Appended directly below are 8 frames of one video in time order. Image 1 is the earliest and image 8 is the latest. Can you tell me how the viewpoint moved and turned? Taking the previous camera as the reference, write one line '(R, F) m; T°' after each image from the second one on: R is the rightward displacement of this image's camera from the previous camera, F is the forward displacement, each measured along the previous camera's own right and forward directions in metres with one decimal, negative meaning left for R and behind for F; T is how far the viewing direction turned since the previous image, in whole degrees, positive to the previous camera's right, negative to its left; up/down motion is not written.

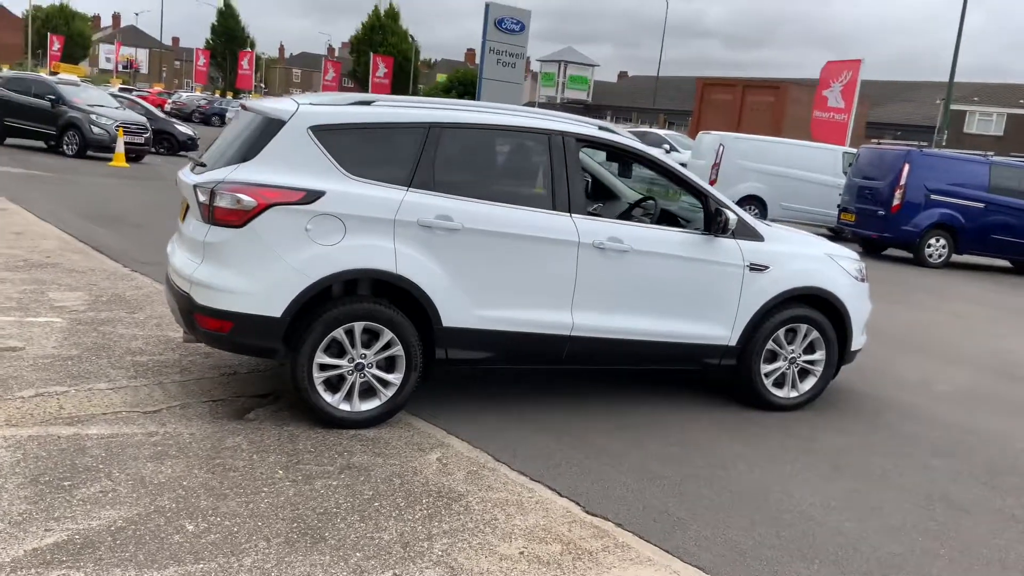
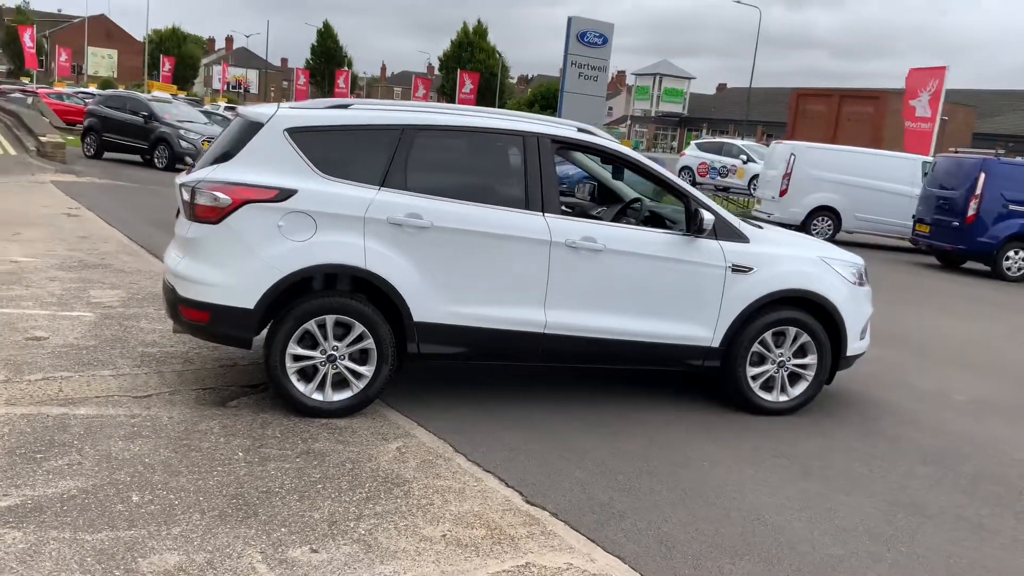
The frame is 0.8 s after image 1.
(+0.7, -0.1) m; -6°
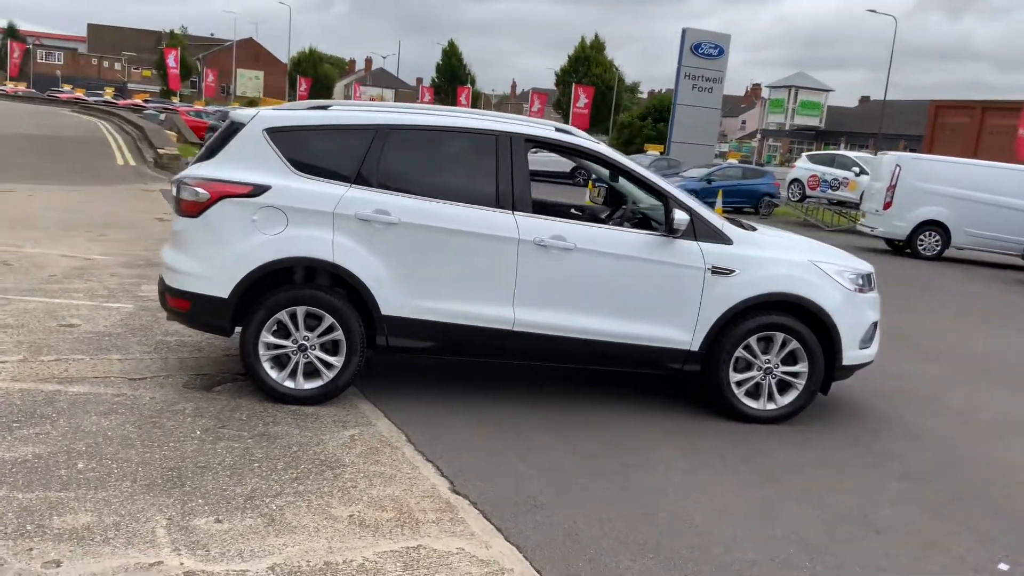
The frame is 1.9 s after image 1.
(+1.0, 0.0) m; -9°
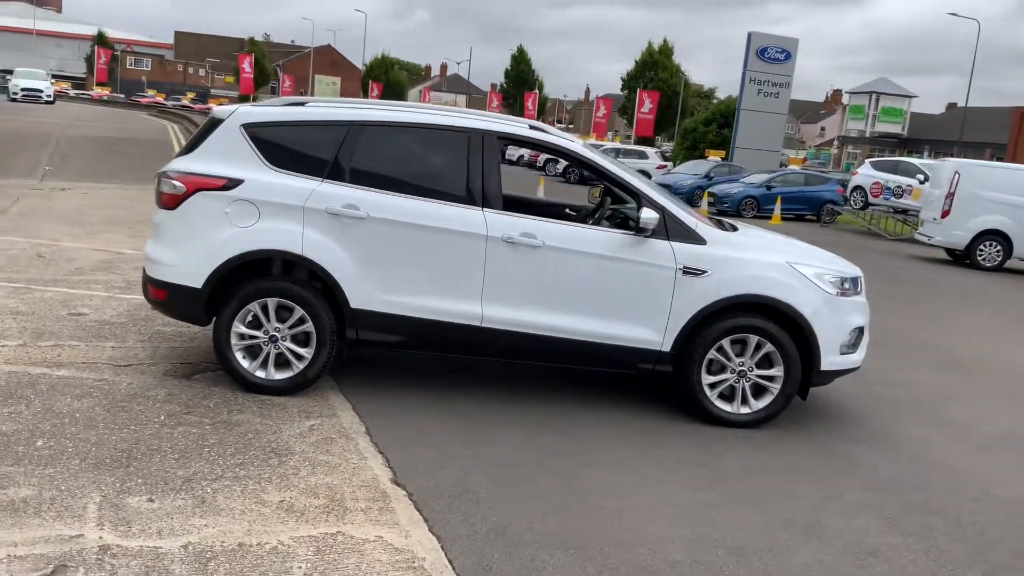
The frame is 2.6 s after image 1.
(+0.6, 0.0) m; -5°
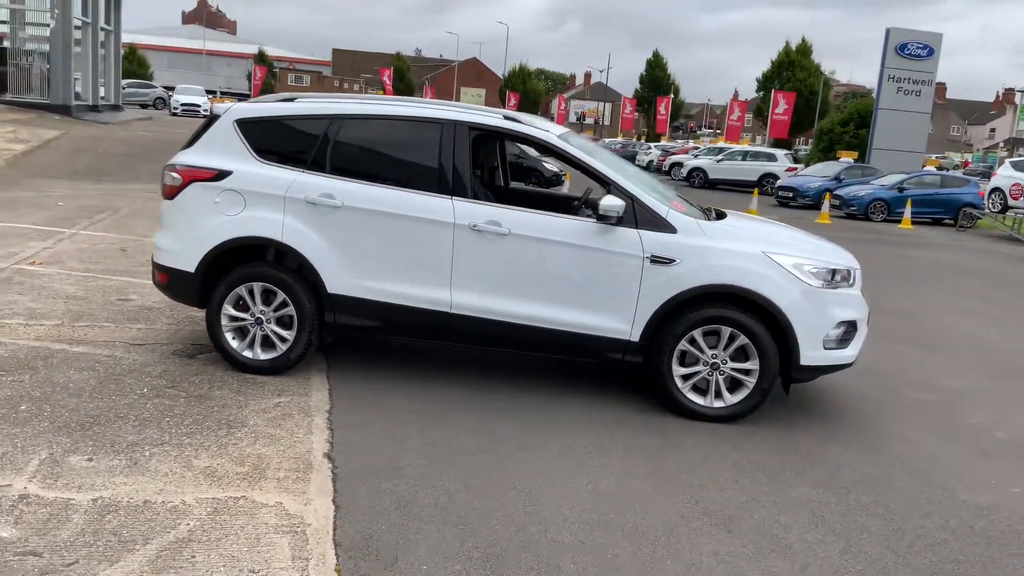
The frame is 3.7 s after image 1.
(+1.1, 0.0) m; -10°
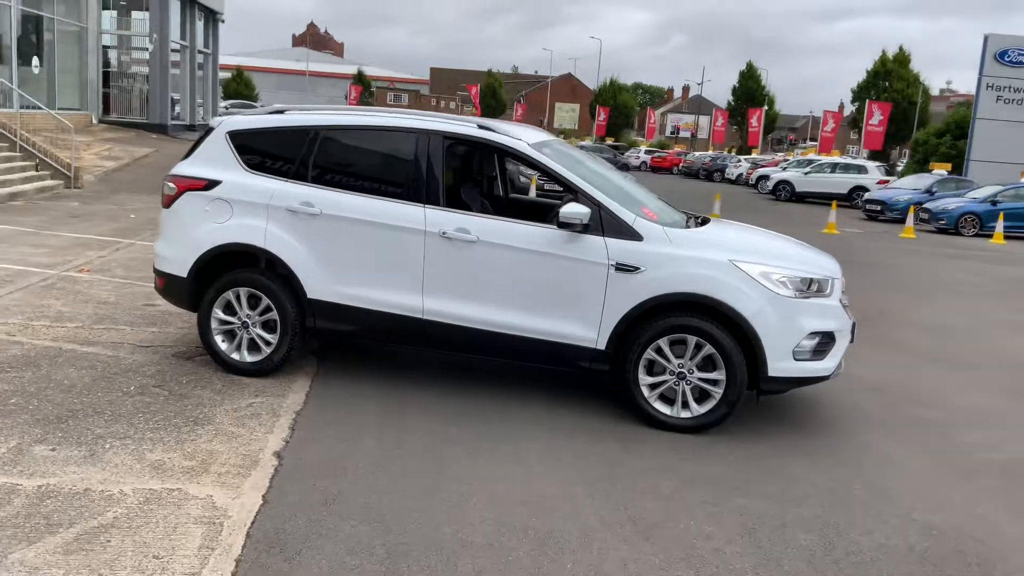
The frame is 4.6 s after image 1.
(+0.8, 0.0) m; -6°
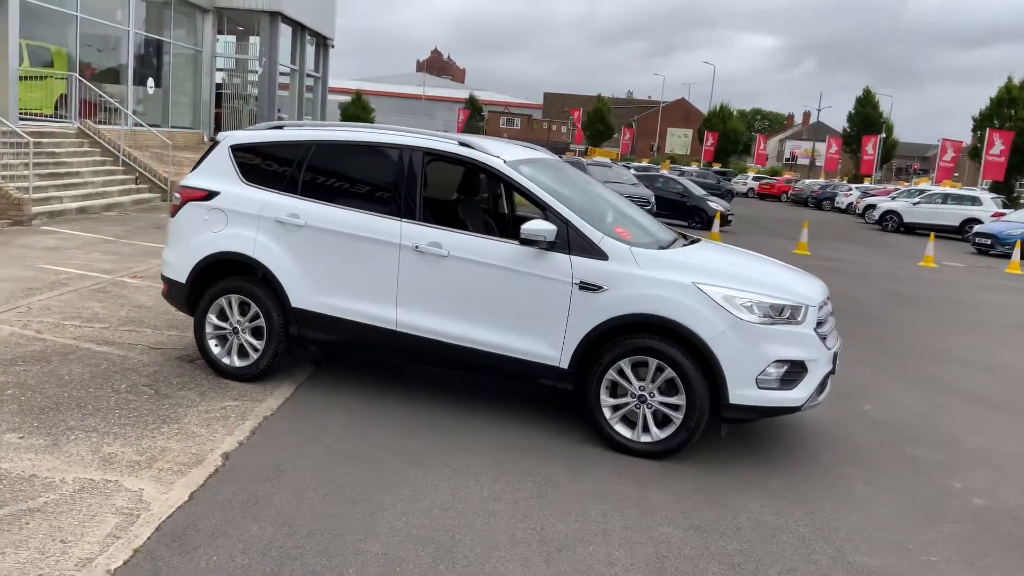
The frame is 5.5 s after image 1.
(+0.9, +0.1) m; -7°
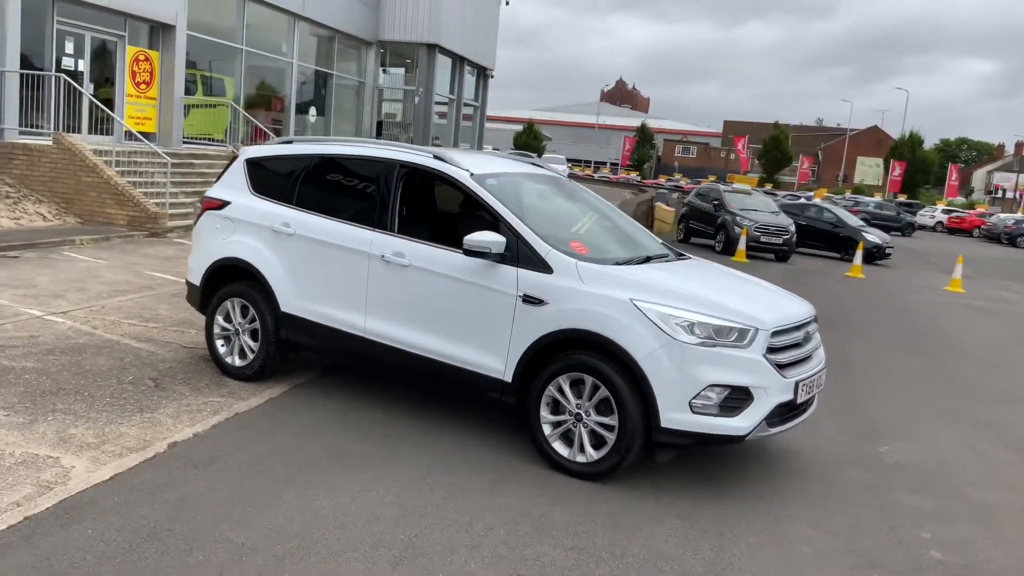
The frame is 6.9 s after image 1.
(+1.4, +0.2) m; -12°
